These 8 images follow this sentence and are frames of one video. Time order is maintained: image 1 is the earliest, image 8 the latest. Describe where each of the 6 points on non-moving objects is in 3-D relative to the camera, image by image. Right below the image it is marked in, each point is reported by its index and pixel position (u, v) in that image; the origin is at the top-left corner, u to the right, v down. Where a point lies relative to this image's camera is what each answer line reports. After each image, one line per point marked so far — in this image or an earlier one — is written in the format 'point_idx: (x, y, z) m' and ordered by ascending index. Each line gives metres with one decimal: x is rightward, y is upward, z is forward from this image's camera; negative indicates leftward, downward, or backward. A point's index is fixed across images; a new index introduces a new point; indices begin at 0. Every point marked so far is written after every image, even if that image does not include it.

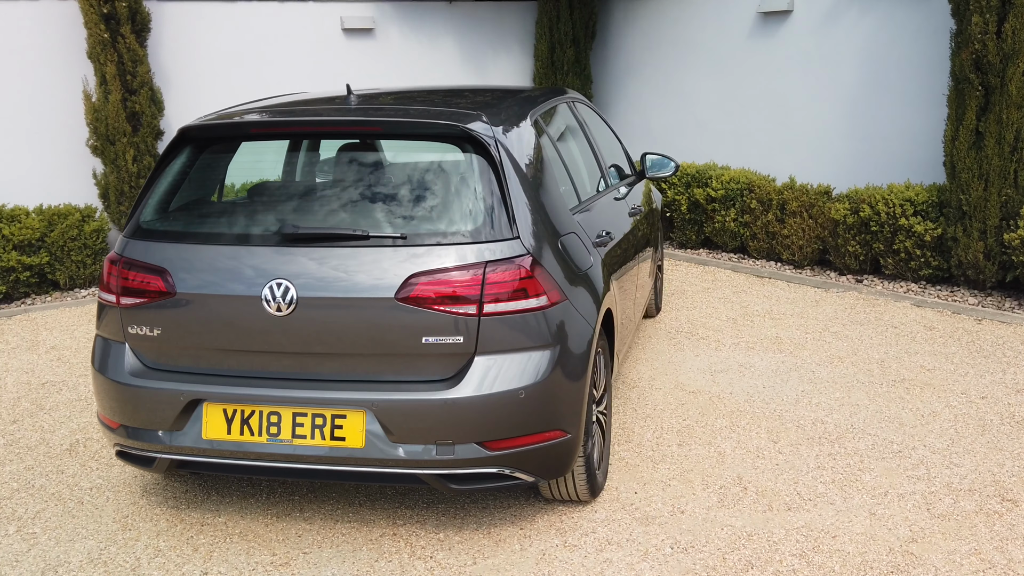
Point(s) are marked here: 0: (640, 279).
0: (+1.0, +0.1, +5.5) m
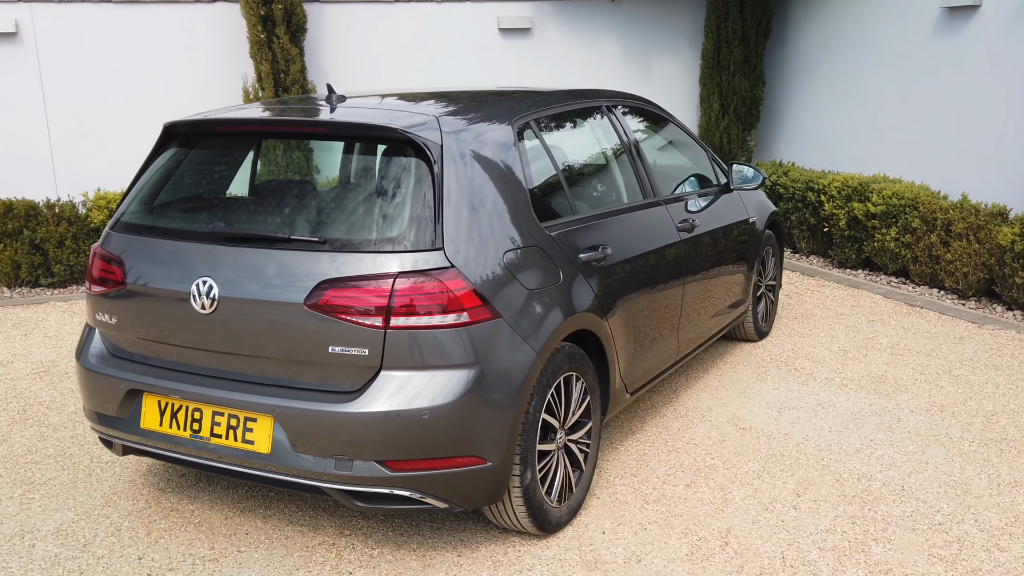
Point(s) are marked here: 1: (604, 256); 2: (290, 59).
0: (+1.4, 0.0, +5.0) m
1: (+0.4, +0.1, +3.3) m
2: (-2.2, +2.3, +8.5) m
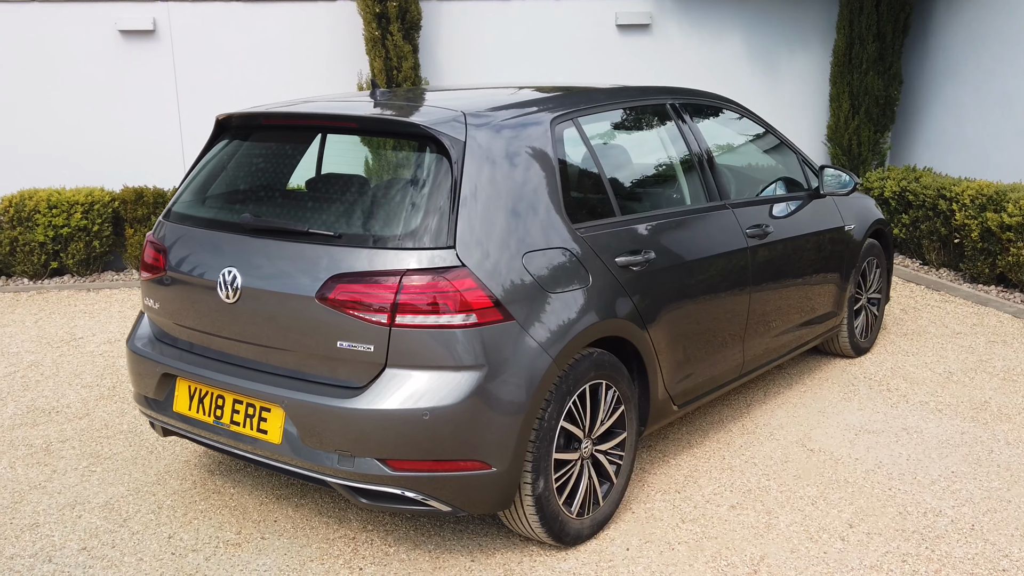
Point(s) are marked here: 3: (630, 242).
0: (+1.8, -0.1, +4.7) m
1: (+0.5, +0.1, +3.2) m
2: (-1.1, +2.4, +8.6) m
3: (+0.4, +0.2, +3.2) m
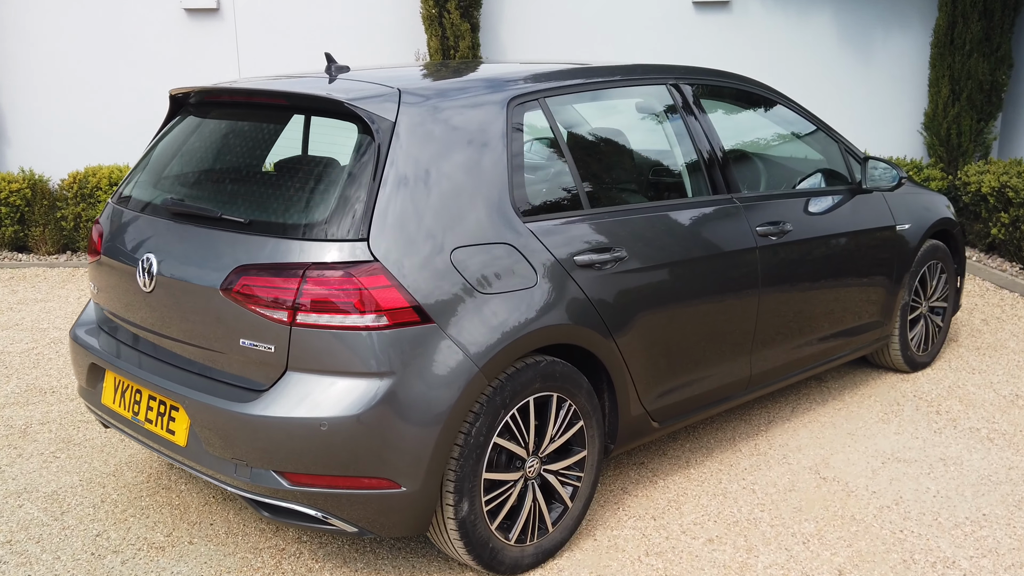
0: (+1.8, -0.1, +4.2) m
1: (+0.4, +0.1, +2.8) m
2: (-0.5, +2.5, +8.4) m
3: (+0.3, +0.2, +2.8) m
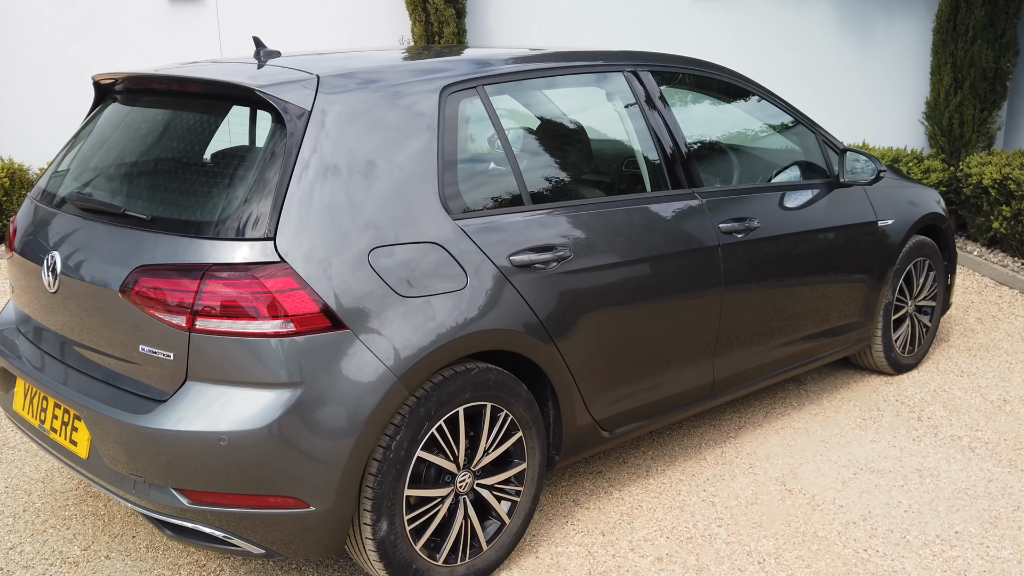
0: (+1.6, -0.1, +4.0) m
1: (+0.2, +0.1, +2.7) m
2: (-0.7, +2.6, +8.2) m
3: (+0.1, +0.2, +2.6) m
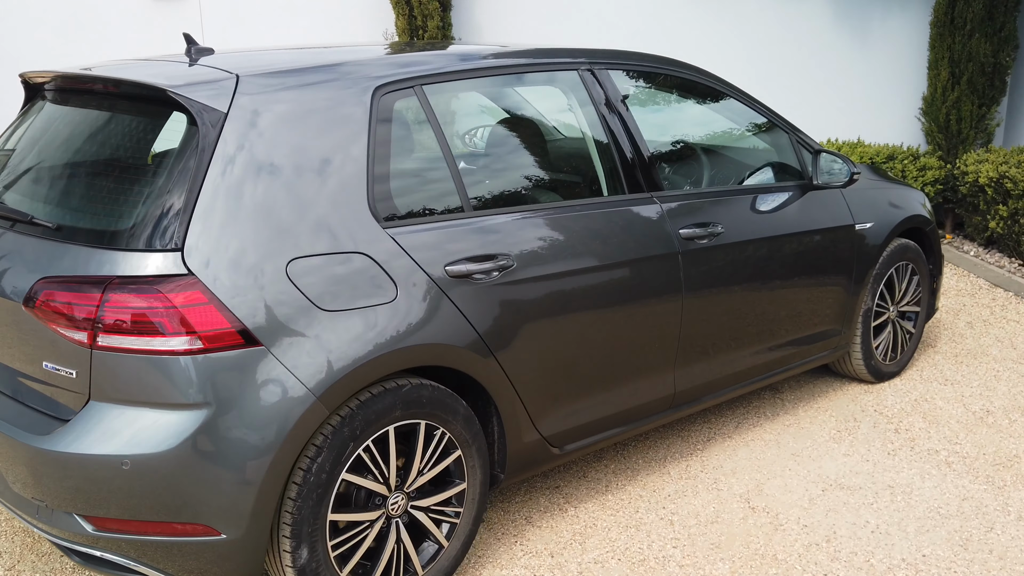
0: (+1.4, -0.2, +3.9) m
1: (0.0, +0.1, +2.5) m
2: (-0.8, +2.6, +8.0) m
3: (-0.1, +0.1, +2.5) m
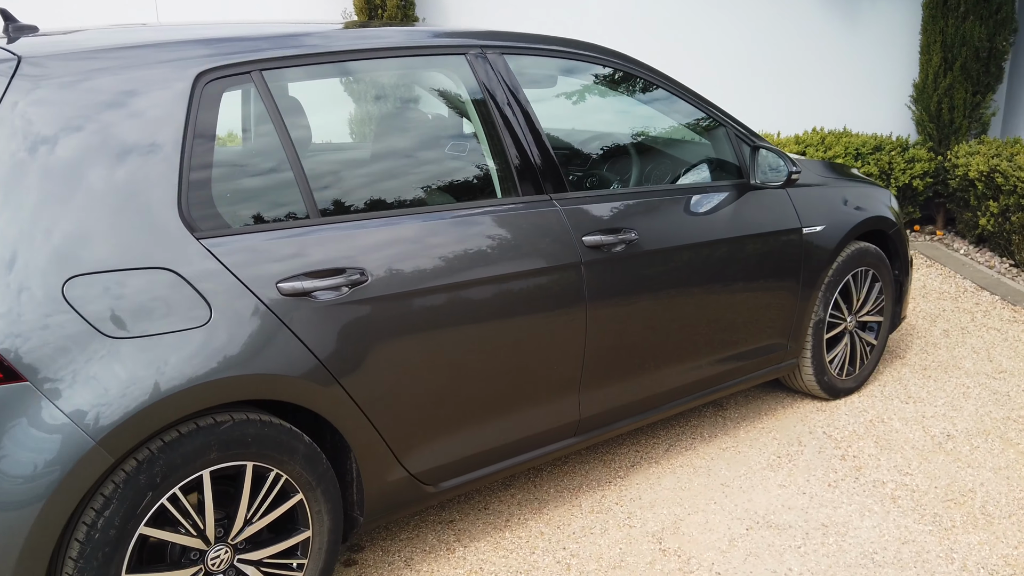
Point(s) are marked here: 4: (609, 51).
0: (+1.1, -0.2, +3.5) m
1: (-0.4, 0.0, +2.2) m
2: (-1.0, +2.7, +7.7) m
3: (-0.5, +0.1, +2.2) m
4: (+0.4, +0.9, +3.1) m
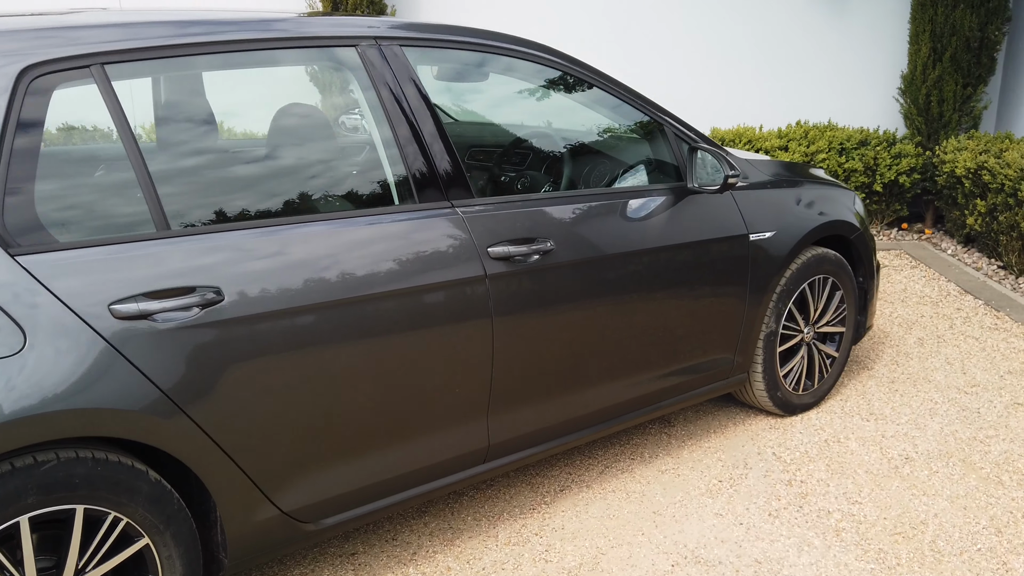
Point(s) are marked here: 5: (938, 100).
0: (+0.8, -0.2, +3.3) m
1: (-0.7, 0.0, +2.0) m
2: (-1.3, +2.7, +7.4) m
3: (-0.8, 0.0, +1.9) m
4: (+0.1, +0.9, +2.9) m
5: (+3.5, +1.5, +6.8) m
